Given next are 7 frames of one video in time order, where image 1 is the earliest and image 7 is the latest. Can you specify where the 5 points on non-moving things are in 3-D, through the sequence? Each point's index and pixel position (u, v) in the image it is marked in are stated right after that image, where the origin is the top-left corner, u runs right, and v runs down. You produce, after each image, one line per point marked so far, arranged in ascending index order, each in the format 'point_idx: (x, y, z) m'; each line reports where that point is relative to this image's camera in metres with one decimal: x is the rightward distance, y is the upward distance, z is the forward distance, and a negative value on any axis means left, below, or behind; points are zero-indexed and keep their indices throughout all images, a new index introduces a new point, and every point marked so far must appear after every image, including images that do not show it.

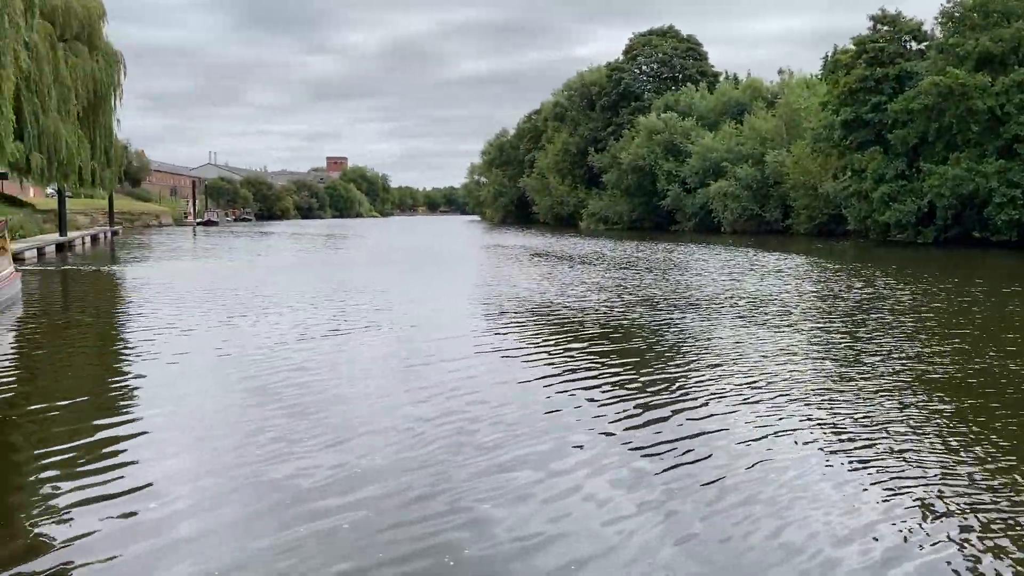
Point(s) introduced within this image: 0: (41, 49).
0: (-11.2, +5.9, +18.5) m
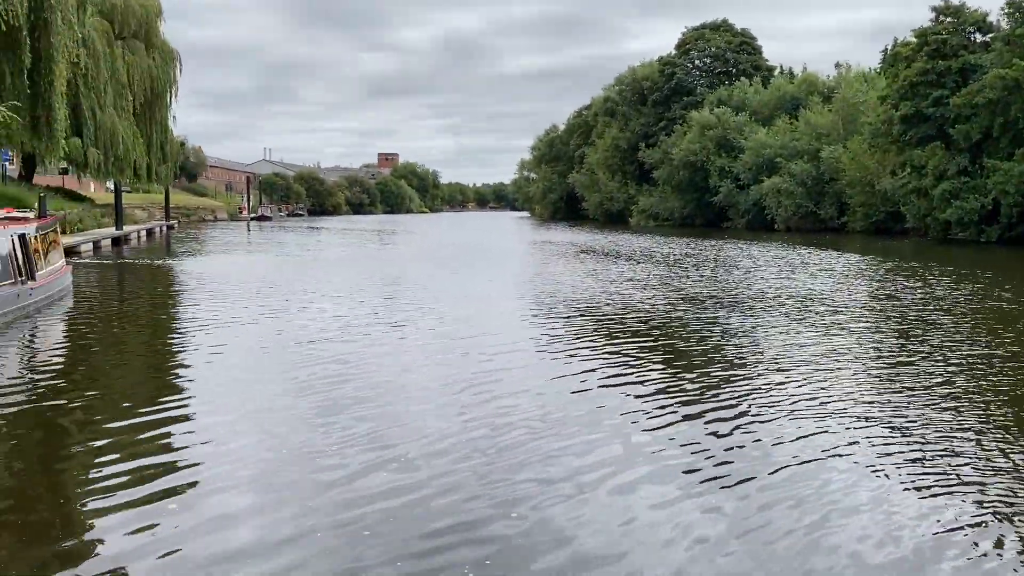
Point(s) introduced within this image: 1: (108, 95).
0: (-10.1, +6.0, +19.1) m
1: (-10.4, +5.0, +19.8) m
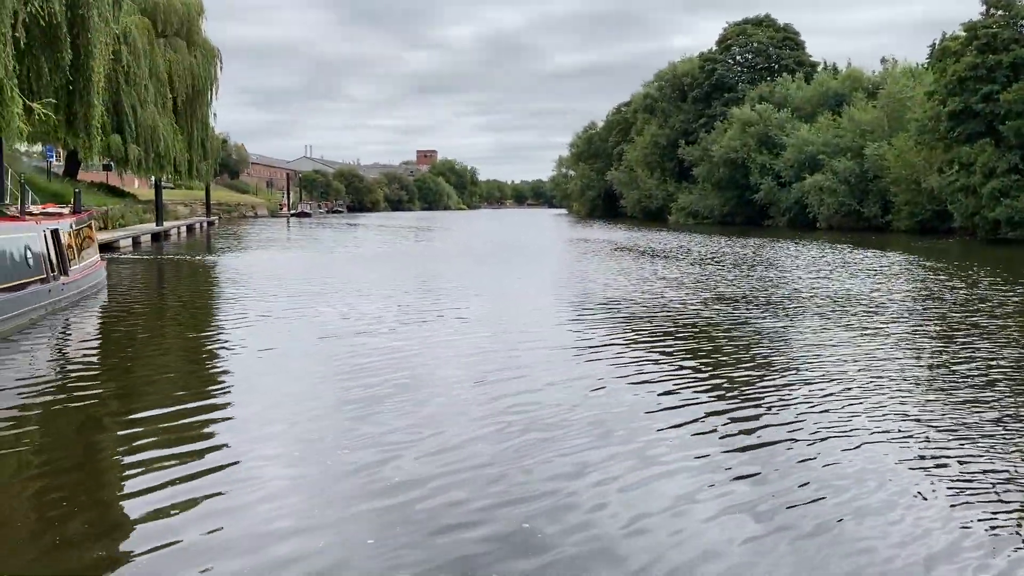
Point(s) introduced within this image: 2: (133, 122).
0: (-9.3, +6.2, +19.4) m
1: (-9.5, +5.2, +20.2) m
2: (-10.0, +4.4, +20.0) m
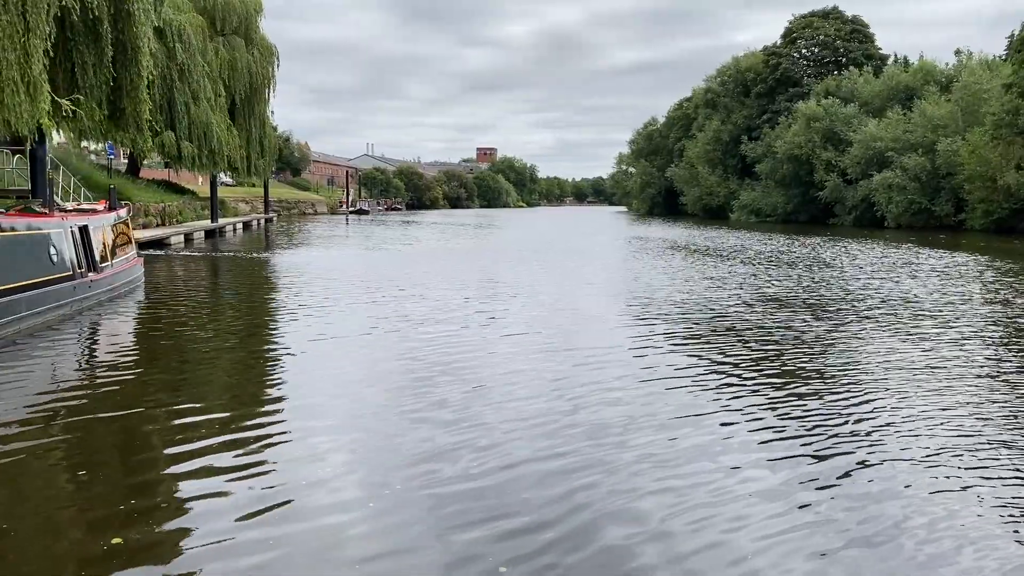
0: (-8.0, +6.3, +19.8) m
1: (-8.2, +5.3, +20.6) m
2: (-8.7, +4.5, +20.4) m
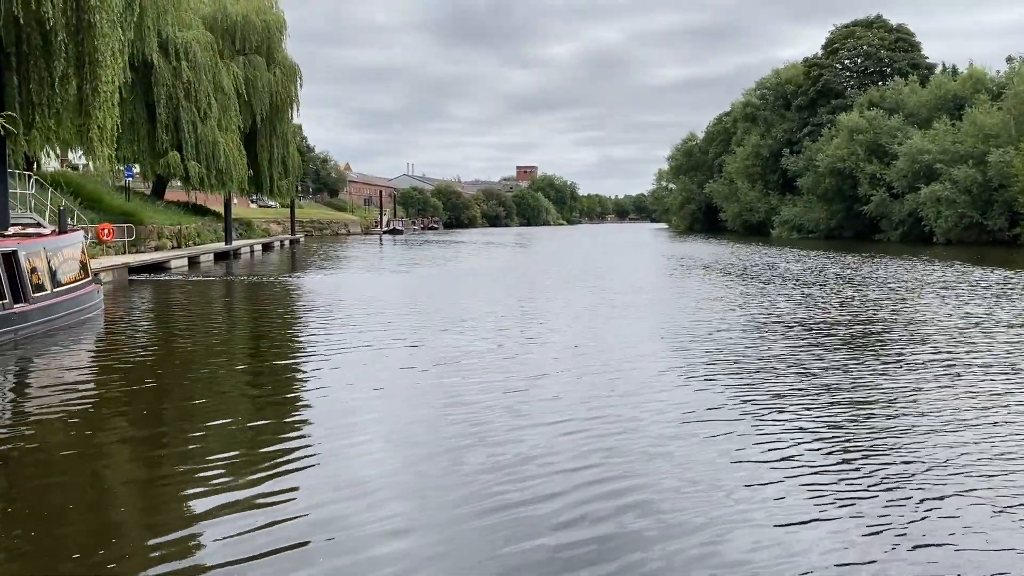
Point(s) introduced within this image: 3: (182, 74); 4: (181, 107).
0: (-7.6, +5.7, +19.5) m
1: (-7.7, +4.7, +20.3) m
2: (-8.3, +3.9, +20.1) m
3: (-8.4, +5.4, +19.6) m
4: (-8.3, +4.6, +19.7) m
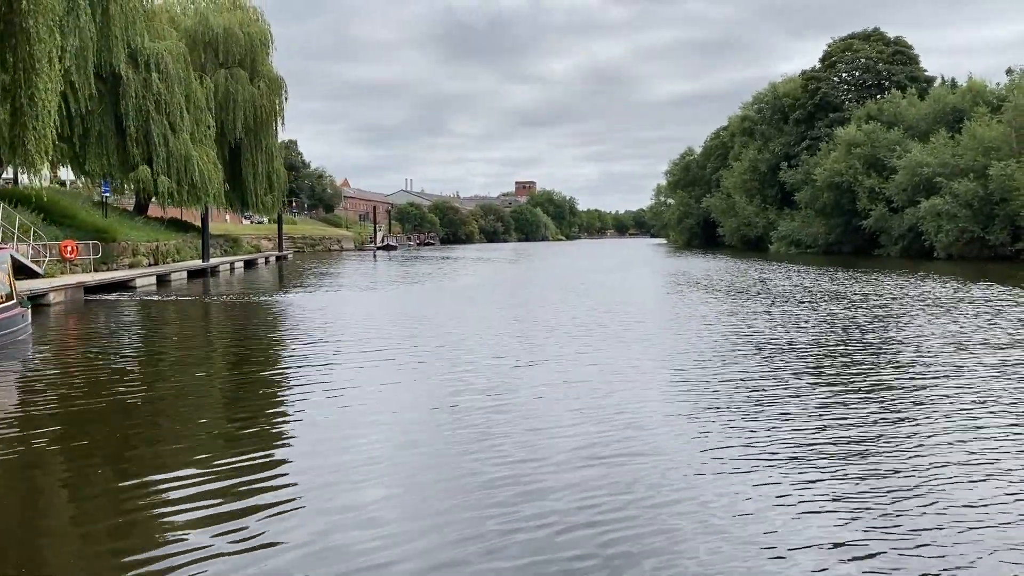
0: (-7.9, +5.3, +18.9) m
1: (-8.1, +4.2, +19.7) m
2: (-8.6, +3.4, +19.5) m
3: (-8.7, +4.9, +19.0) m
4: (-8.7, +4.1, +19.0) m
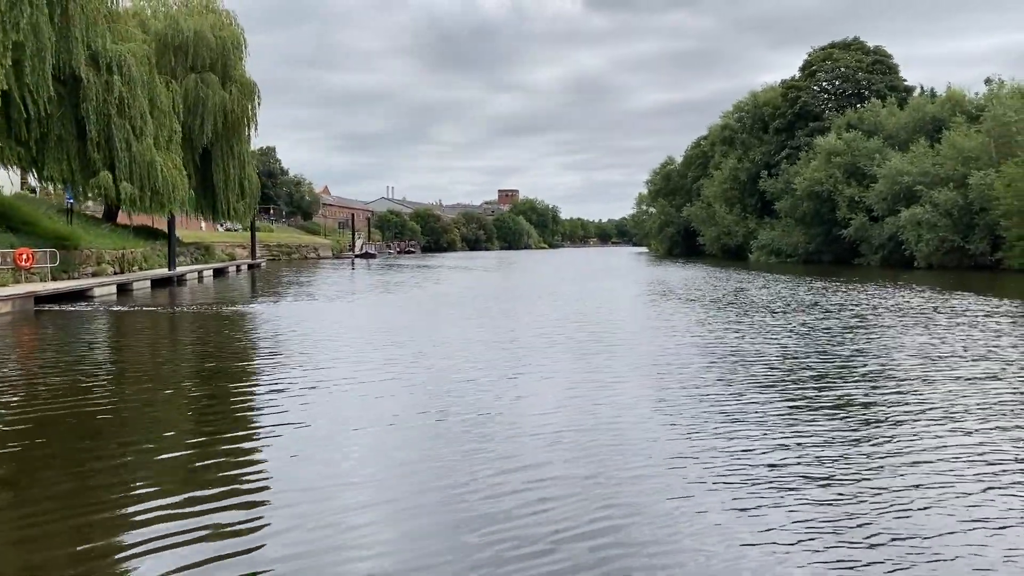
0: (-8.5, +5.0, +18.3) m
1: (-8.7, +4.0, +19.1) m
2: (-9.2, +3.2, +18.9) m
3: (-9.3, +4.7, +18.4) m
4: (-9.3, +3.9, +18.4) m
